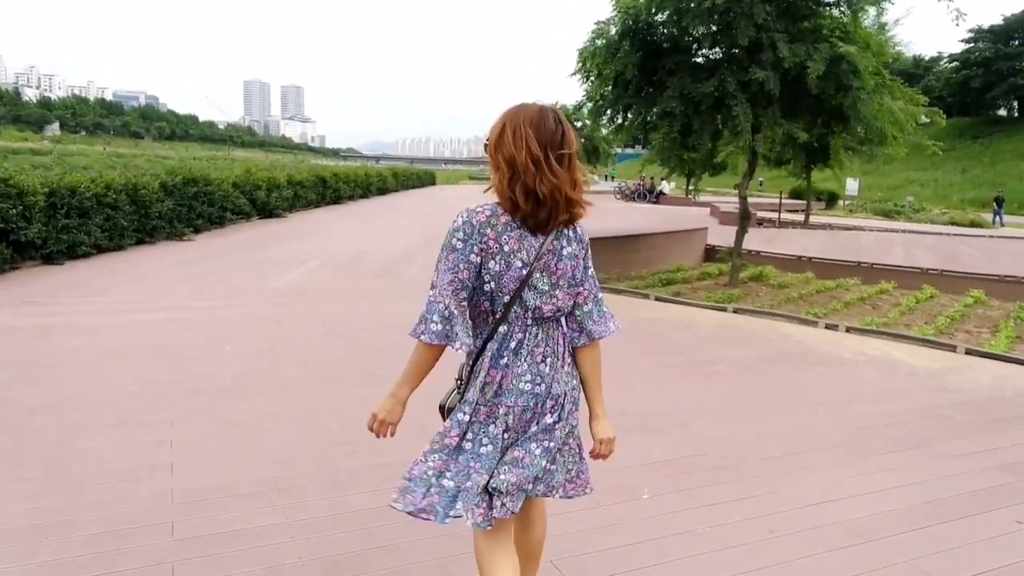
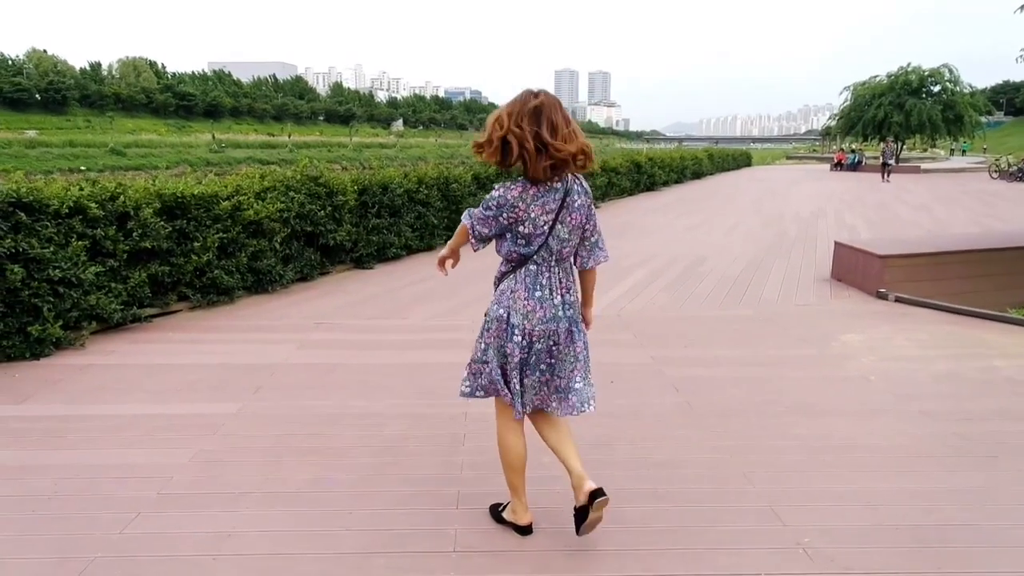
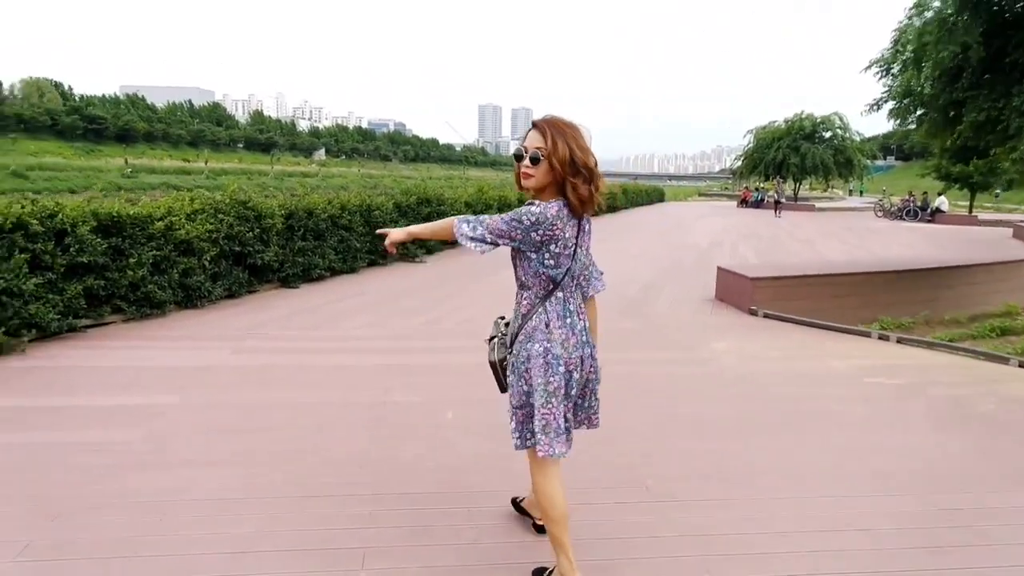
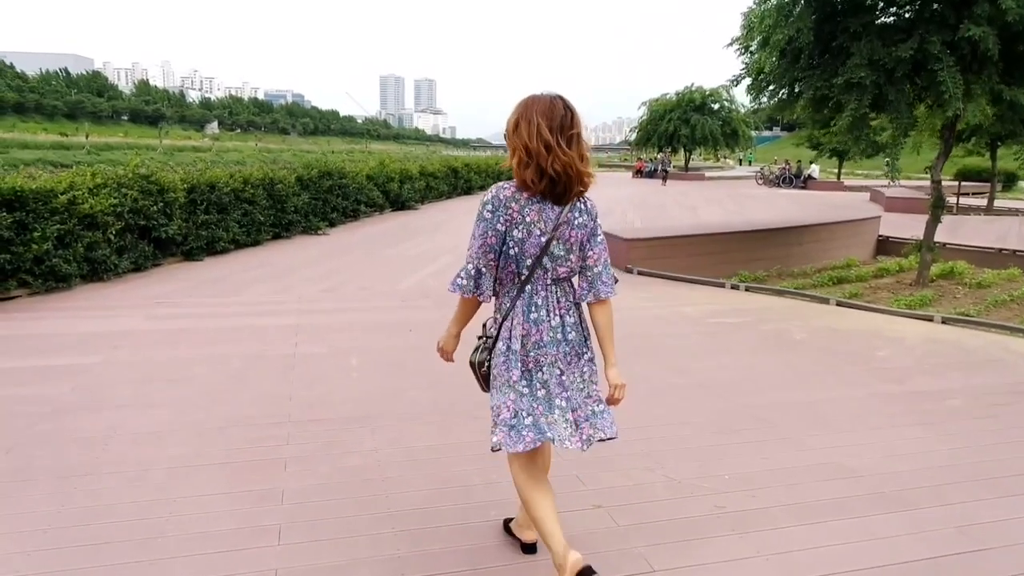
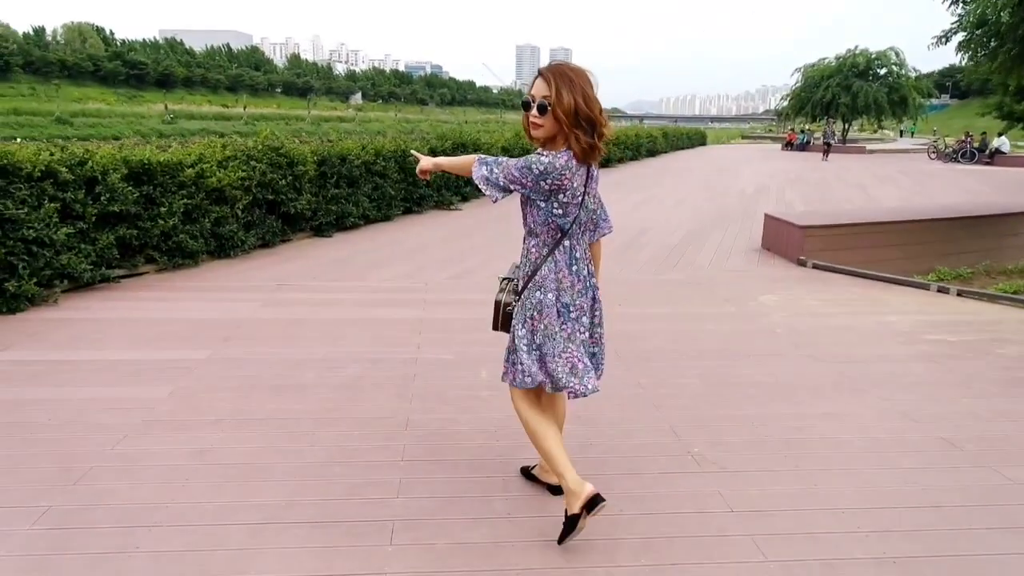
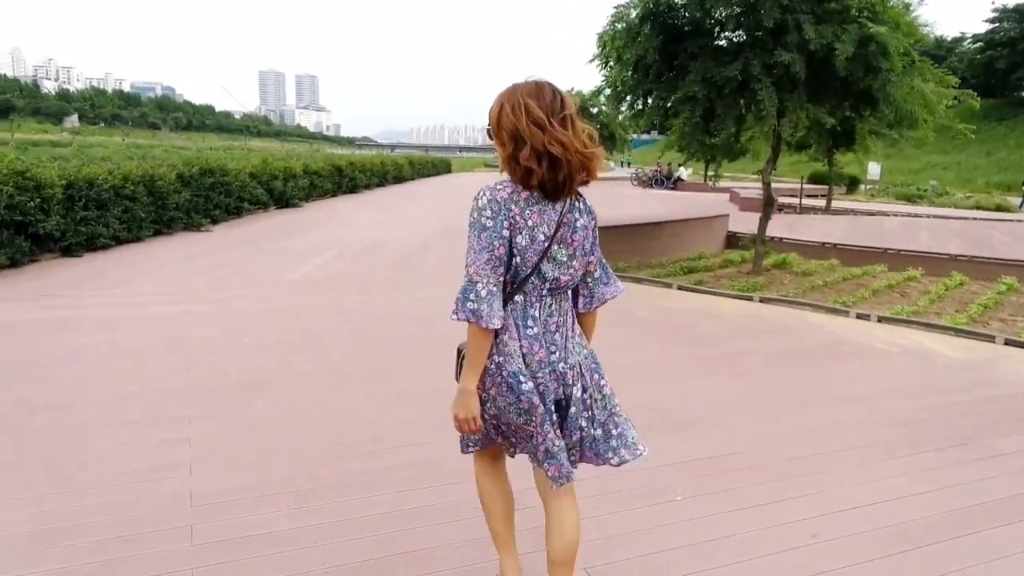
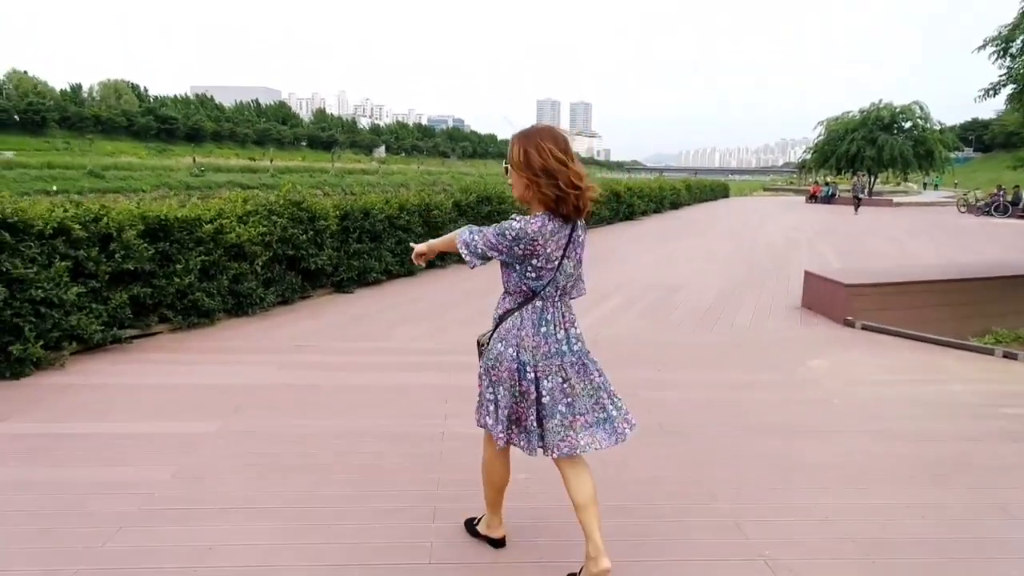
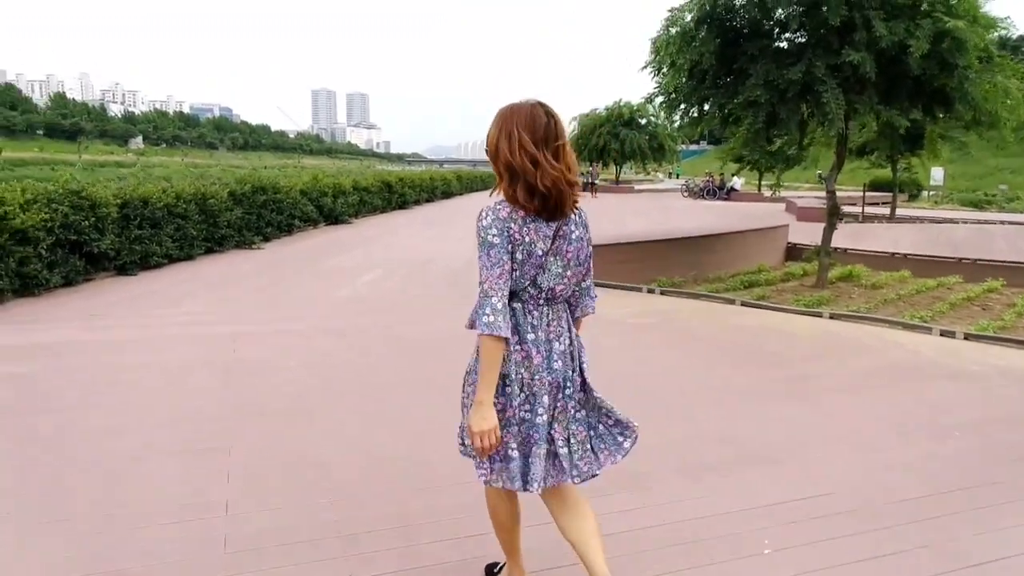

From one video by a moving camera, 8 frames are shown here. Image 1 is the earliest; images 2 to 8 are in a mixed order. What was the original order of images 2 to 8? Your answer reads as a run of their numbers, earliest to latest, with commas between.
6, 8, 4, 3, 5, 7, 2
